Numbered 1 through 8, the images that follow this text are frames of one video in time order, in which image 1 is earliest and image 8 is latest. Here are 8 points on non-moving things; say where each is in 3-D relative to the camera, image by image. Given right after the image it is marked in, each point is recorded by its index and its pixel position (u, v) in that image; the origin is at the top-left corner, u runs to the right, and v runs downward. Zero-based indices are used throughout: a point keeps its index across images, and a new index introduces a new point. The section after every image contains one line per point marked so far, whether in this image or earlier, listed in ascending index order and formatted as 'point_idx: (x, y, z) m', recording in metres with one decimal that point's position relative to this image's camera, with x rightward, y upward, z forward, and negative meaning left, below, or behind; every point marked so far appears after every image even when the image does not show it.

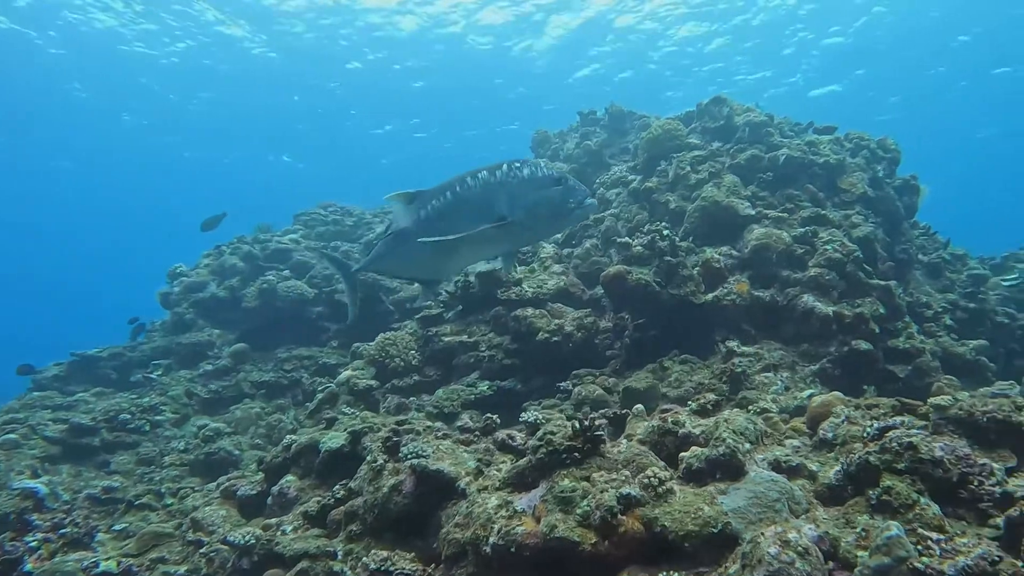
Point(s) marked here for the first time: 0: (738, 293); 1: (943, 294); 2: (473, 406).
0: (+1.5, 0.0, +6.9) m
1: (+4.0, 0.0, +9.7) m
2: (-0.2, -0.7, +5.9) m
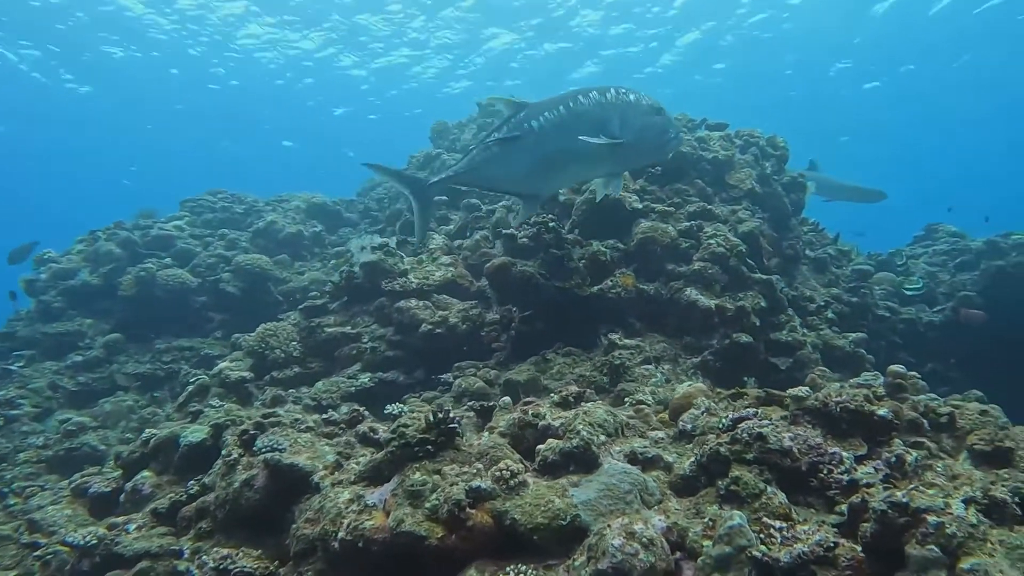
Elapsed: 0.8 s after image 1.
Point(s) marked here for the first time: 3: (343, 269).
0: (+0.7, 0.0, +7.0) m
1: (+3.0, 0.0, +9.9) m
2: (-0.9, -0.6, +5.8) m
3: (-1.2, +0.1, +7.1) m
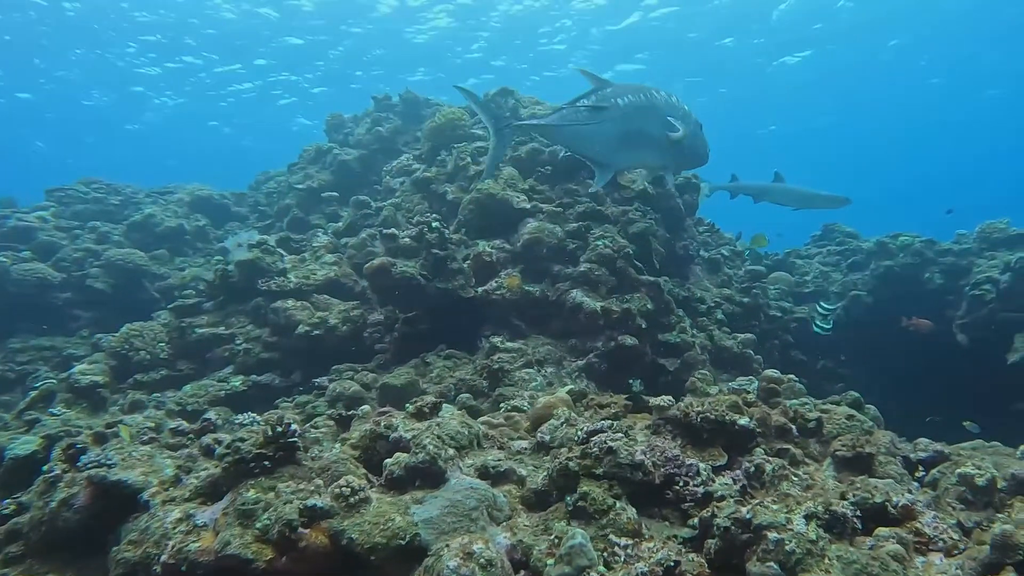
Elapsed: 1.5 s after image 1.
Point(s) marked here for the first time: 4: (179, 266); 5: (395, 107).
0: (0.0, 0.0, +6.9) m
1: (+2.0, 0.0, +10.0) m
2: (-1.5, -0.6, +5.6) m
3: (-1.9, +0.1, +6.9) m
4: (-3.1, +0.2, +9.8) m
5: (-1.2, +1.8, +10.8) m
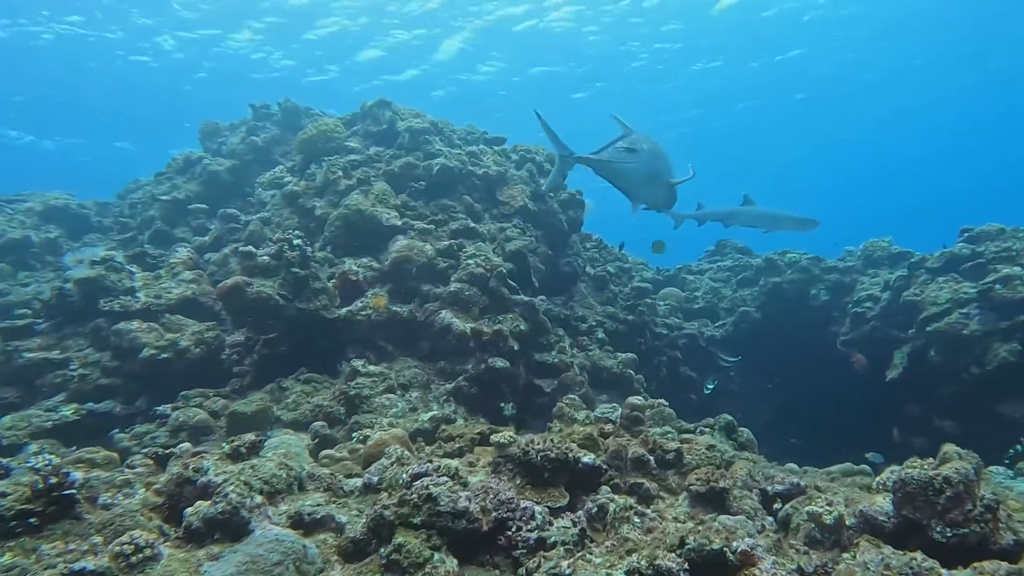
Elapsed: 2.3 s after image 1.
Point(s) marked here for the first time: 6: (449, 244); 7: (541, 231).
0: (-0.9, -0.1, +6.6) m
1: (+0.9, -0.2, +9.9) m
2: (-2.3, -0.7, +5.2) m
3: (-2.7, 0.0, +6.4) m
4: (-4.2, 0.0, +9.3) m
5: (-2.4, +1.7, +10.4) m
6: (-0.4, +0.3, +7.3) m
7: (+0.2, +0.5, +9.0) m
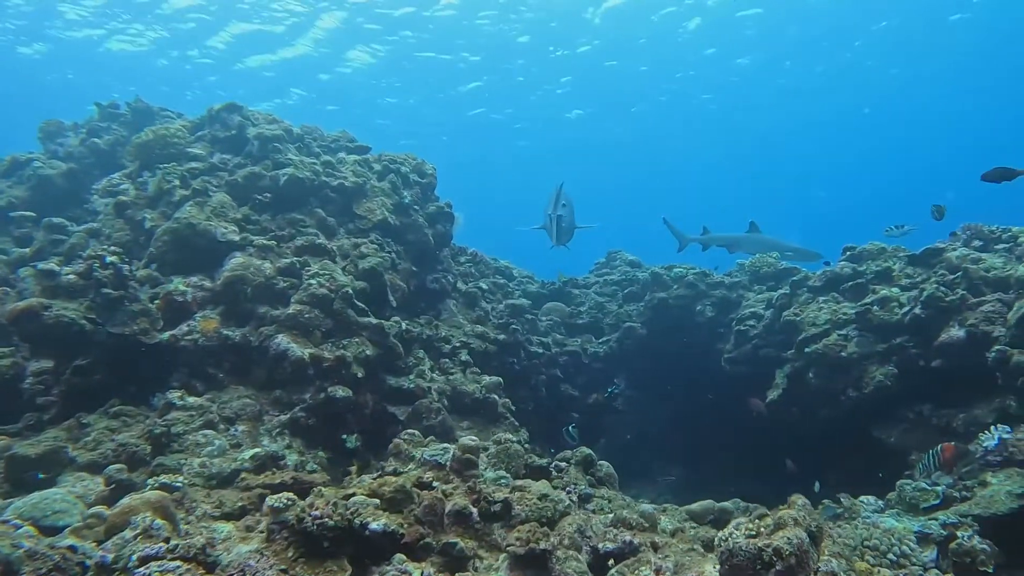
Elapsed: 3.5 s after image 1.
0: (-1.8, -0.3, +6.0) m
1: (-0.3, -0.3, +9.4) m
2: (-3.1, -0.8, +4.5) m
3: (-3.6, -0.1, +5.7) m
4: (-5.3, -0.1, +8.4) m
5: (-3.6, +1.6, +9.6) m
6: (-1.4, +0.2, +6.7) m
7: (-0.9, +0.3, +8.5) m
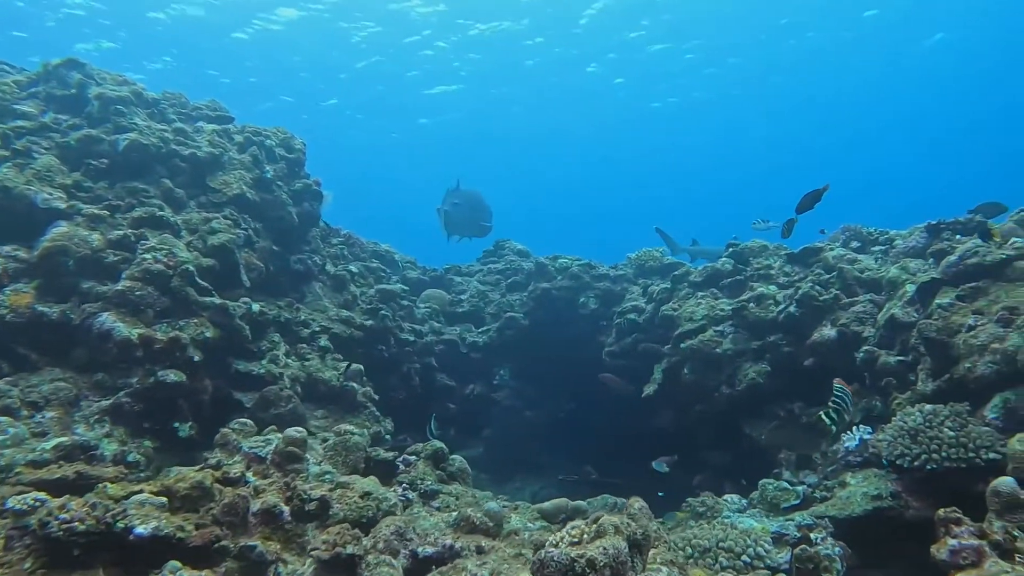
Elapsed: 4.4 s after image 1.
0: (-2.6, -0.1, +5.5) m
1: (-1.4, -0.2, +9.0) m
2: (-3.8, -0.7, +3.9) m
3: (-4.4, +0.1, +5.0) m
4: (-6.3, +0.2, +7.5) m
5: (-4.6, +1.8, +8.9) m
6: (-2.3, +0.3, +6.2) m
7: (-1.9, +0.5, +8.0) m
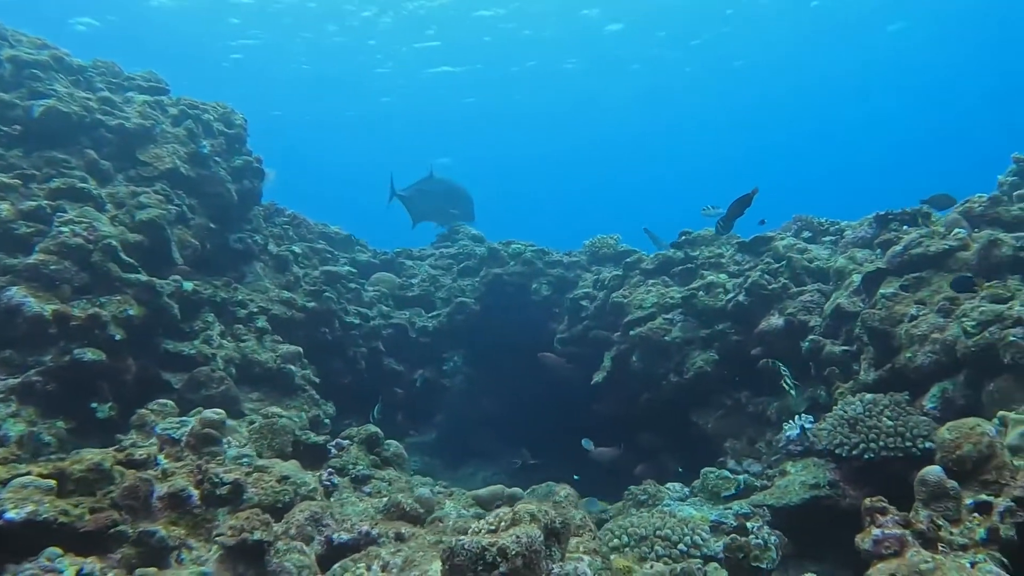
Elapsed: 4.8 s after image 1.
0: (-2.9, 0.0, +5.3) m
1: (-1.9, 0.0, +8.8) m
2: (-4.0, -0.5, +3.6) m
3: (-4.7, +0.3, +4.7) m
4: (-6.7, +0.4, +7.2) m
5: (-5.1, +2.0, +8.6) m
6: (-2.6, +0.5, +6.0) m
7: (-2.3, +0.6, +7.8) m
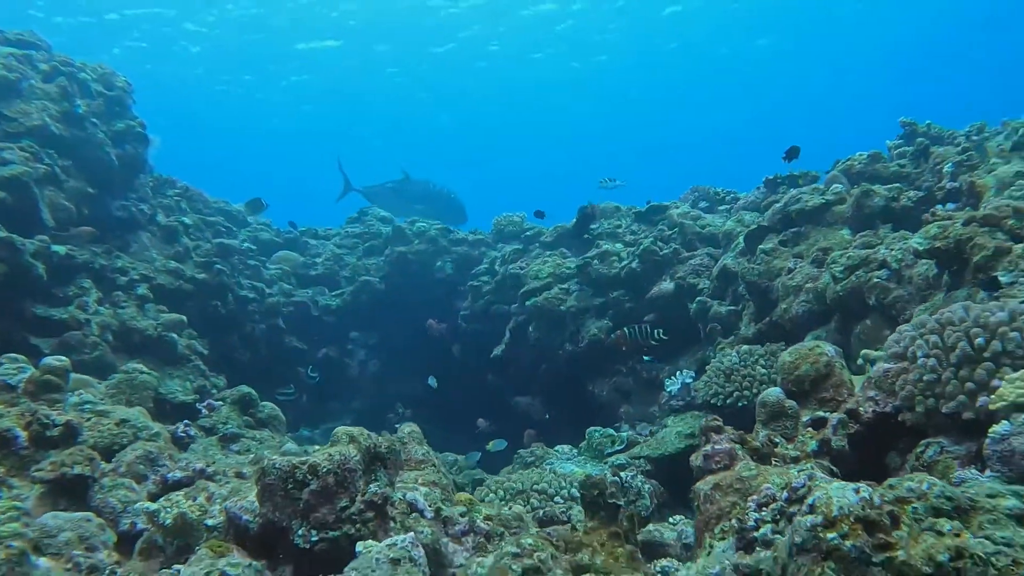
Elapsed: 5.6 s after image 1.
0: (-3.6, +0.2, +5.0) m
1: (-2.8, +0.2, +8.6) m
2: (-4.6, -0.4, +3.3) m
3: (-5.3, +0.4, +4.3) m
4: (-7.5, +0.6, +6.6) m
5: (-6.0, +2.2, +8.2) m
6: (-3.3, +0.7, +5.7) m
7: (-3.1, +0.9, +7.6) m
